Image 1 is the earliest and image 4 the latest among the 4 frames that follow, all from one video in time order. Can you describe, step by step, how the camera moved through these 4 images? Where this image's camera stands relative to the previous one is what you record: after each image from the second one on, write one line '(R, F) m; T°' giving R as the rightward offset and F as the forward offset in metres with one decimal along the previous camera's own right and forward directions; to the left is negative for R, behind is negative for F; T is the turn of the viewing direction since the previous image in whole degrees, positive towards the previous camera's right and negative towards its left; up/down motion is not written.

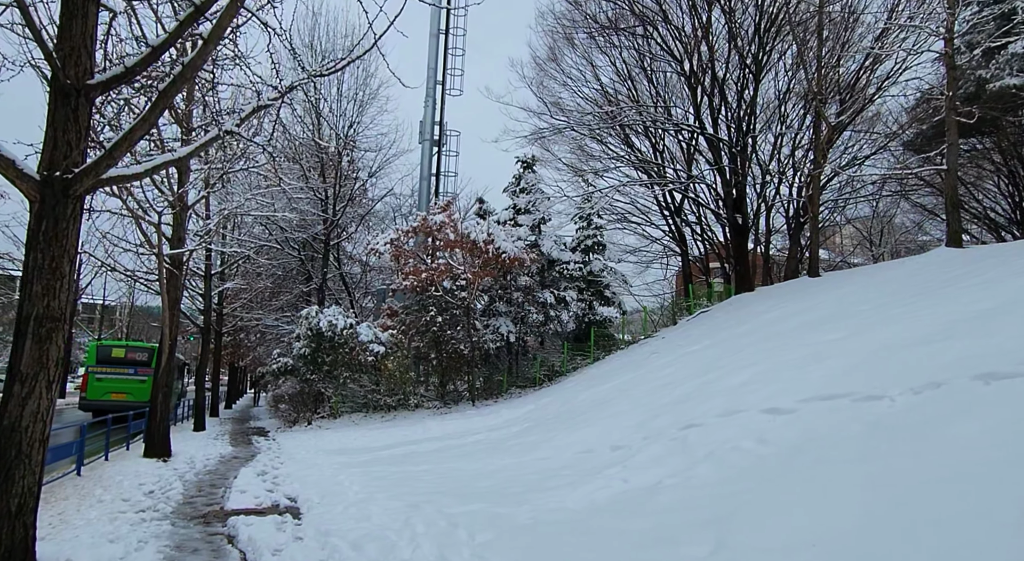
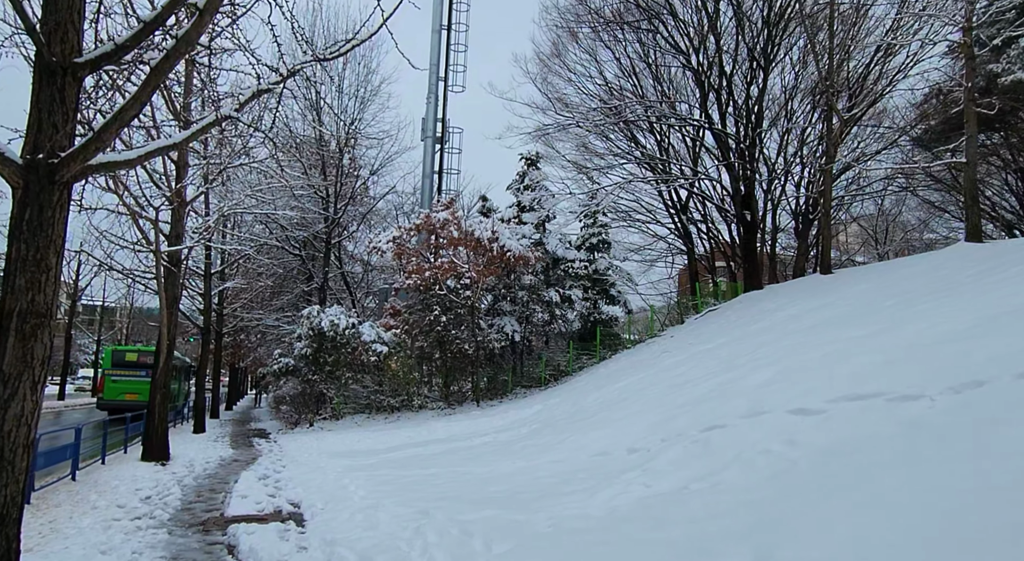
(-0.1, +0.3) m; 0°
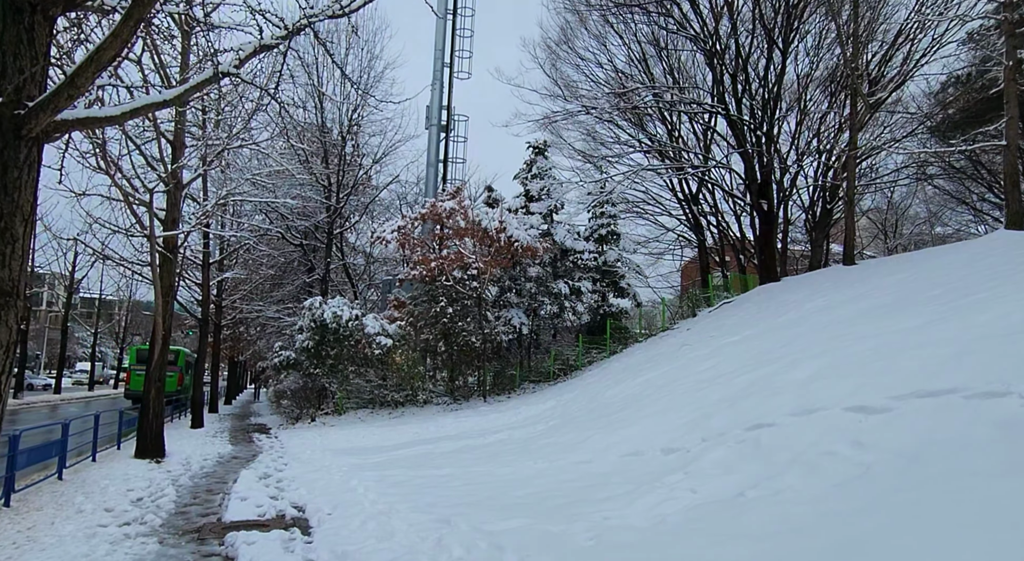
(-0.2, +0.6) m; 0°
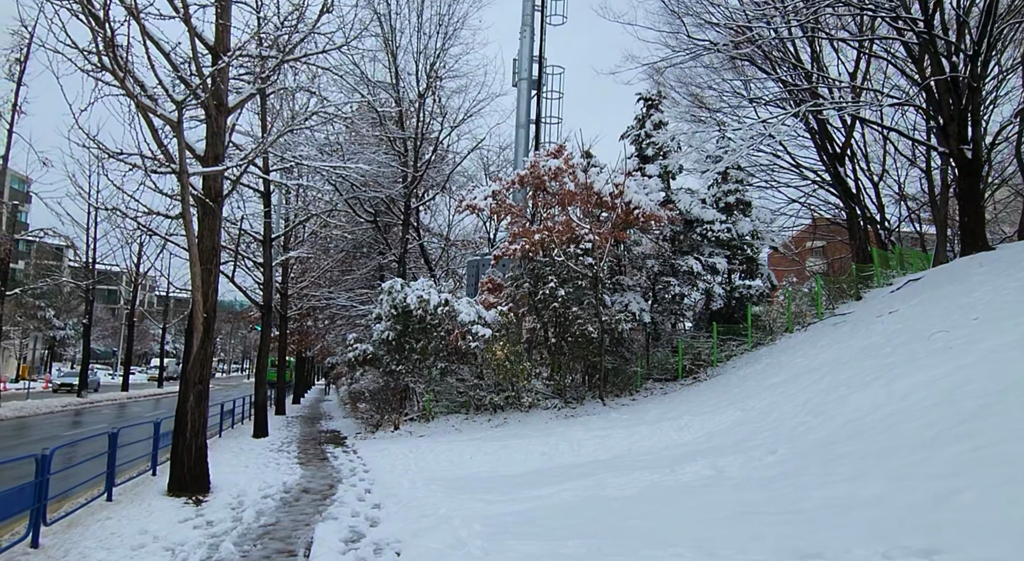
(-1.4, +3.4) m; -5°
